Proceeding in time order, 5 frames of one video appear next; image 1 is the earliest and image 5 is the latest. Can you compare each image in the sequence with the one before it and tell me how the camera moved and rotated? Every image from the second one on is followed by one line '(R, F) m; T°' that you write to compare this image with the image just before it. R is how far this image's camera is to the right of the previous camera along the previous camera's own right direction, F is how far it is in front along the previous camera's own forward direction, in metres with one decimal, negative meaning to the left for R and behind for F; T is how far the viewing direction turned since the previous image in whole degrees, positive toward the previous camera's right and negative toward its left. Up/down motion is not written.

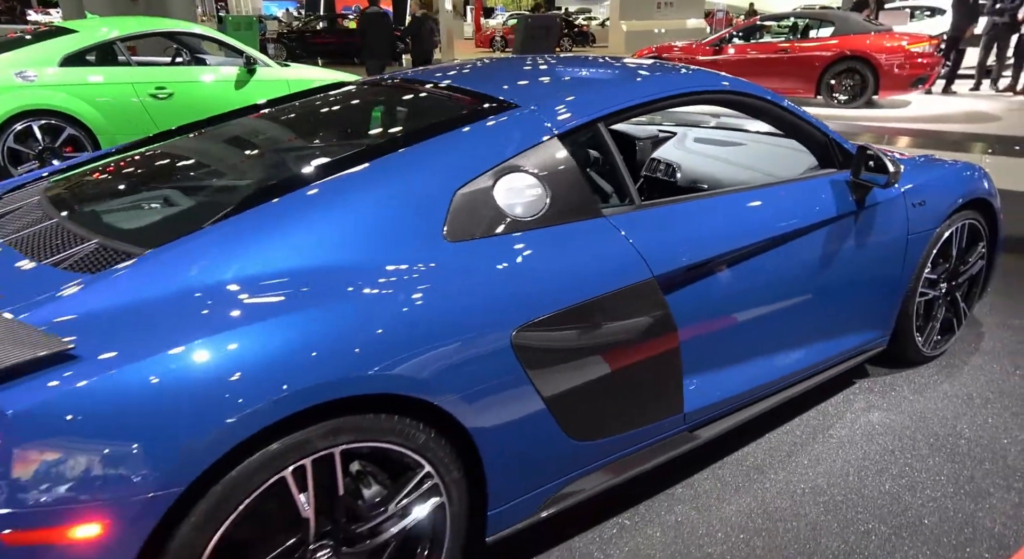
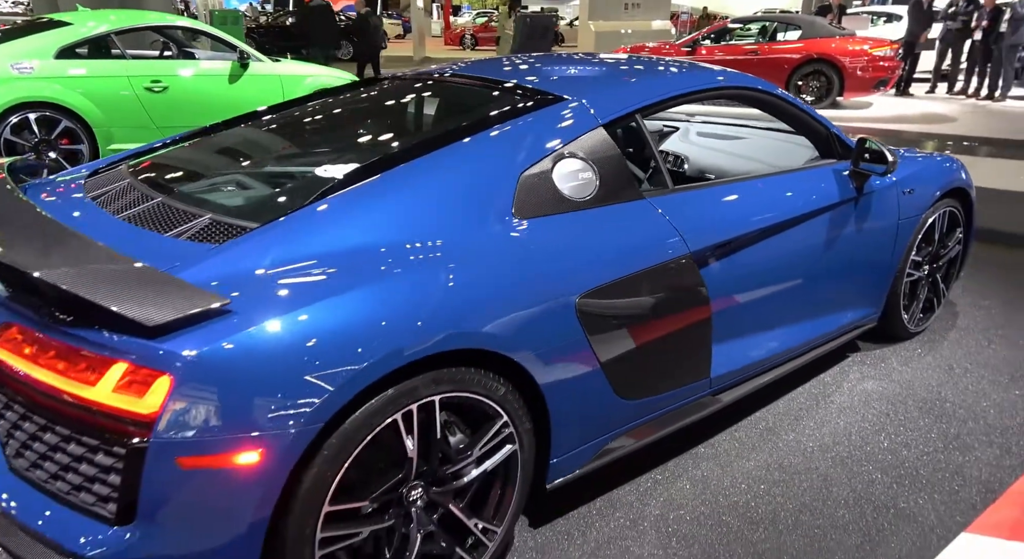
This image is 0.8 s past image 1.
(-0.2, -0.2) m; +3°
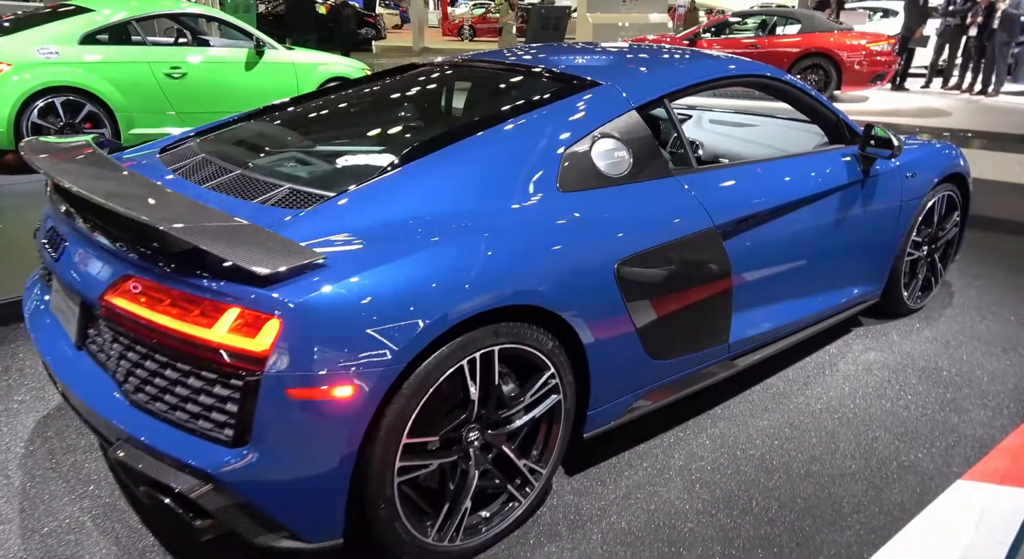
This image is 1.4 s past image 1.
(-0.1, -0.2) m; +1°
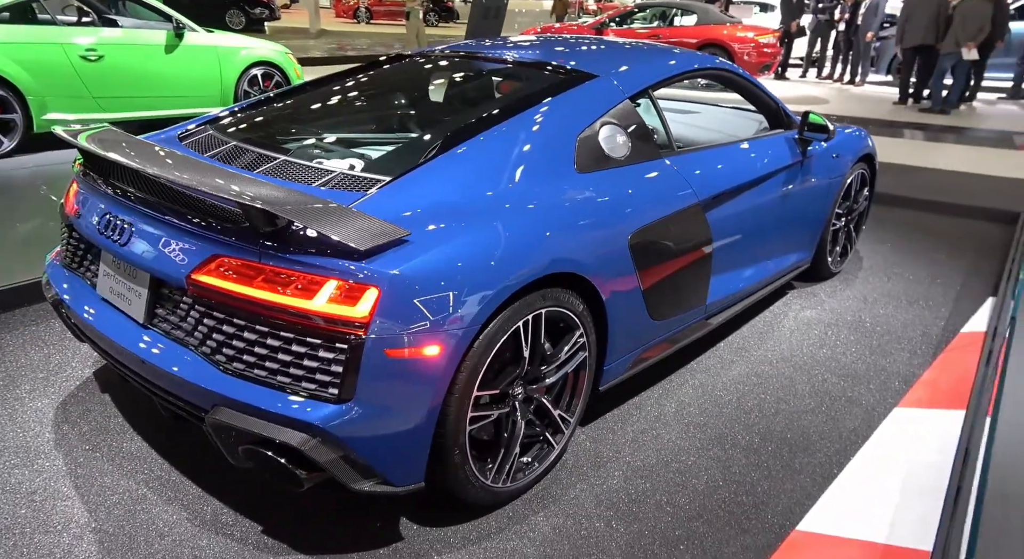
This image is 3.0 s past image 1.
(-0.4, -0.2) m; +9°
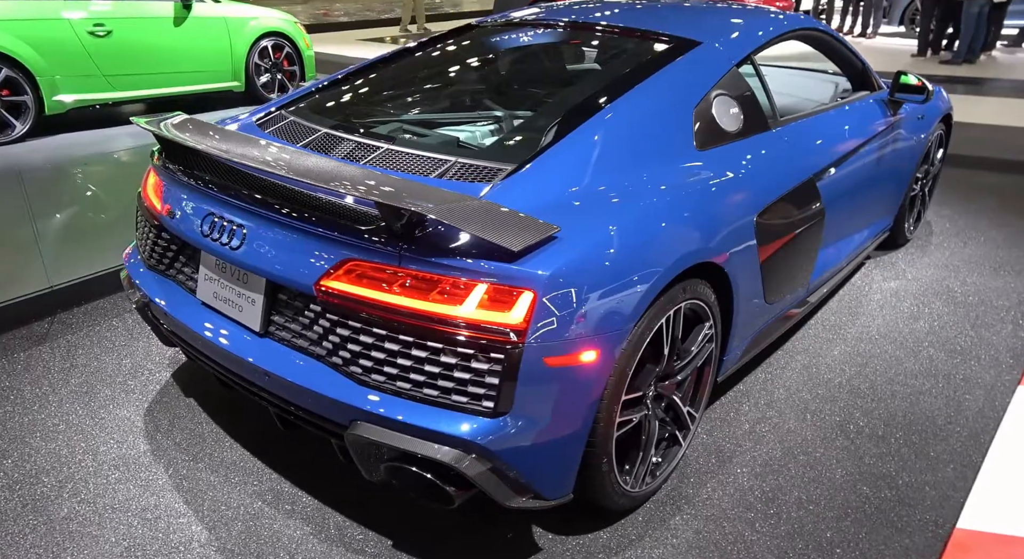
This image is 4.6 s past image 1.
(-0.4, +0.1) m; +1°
